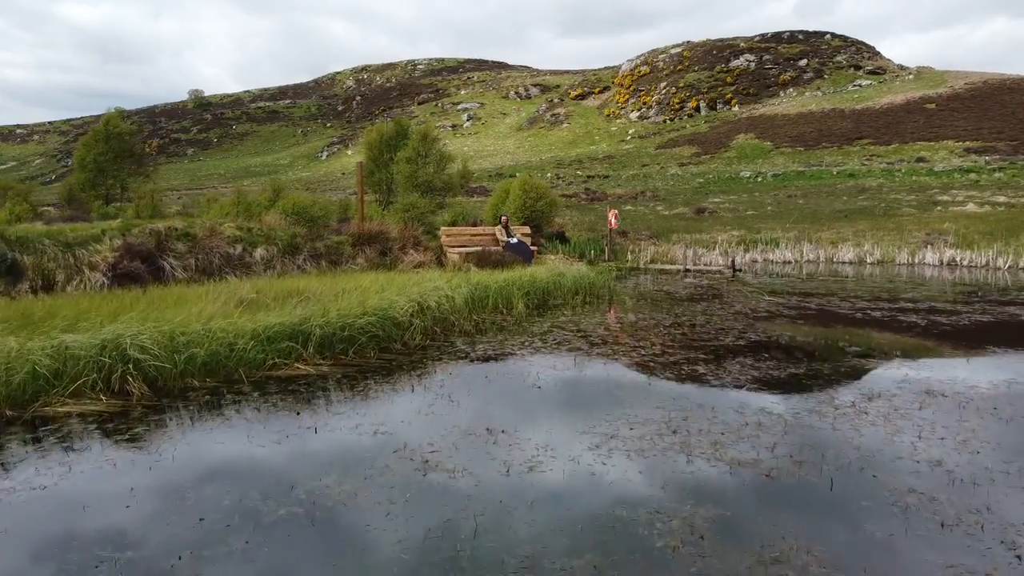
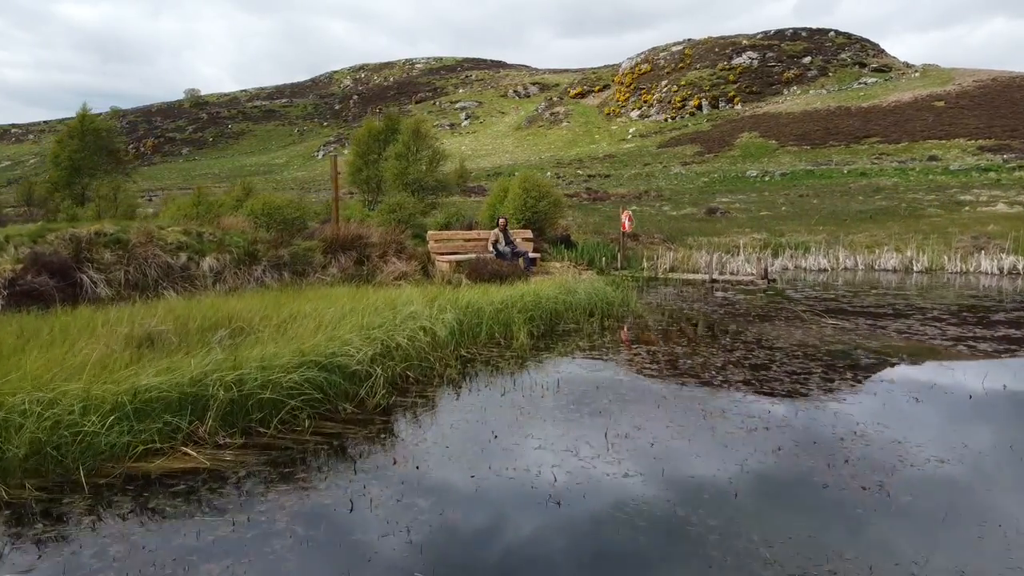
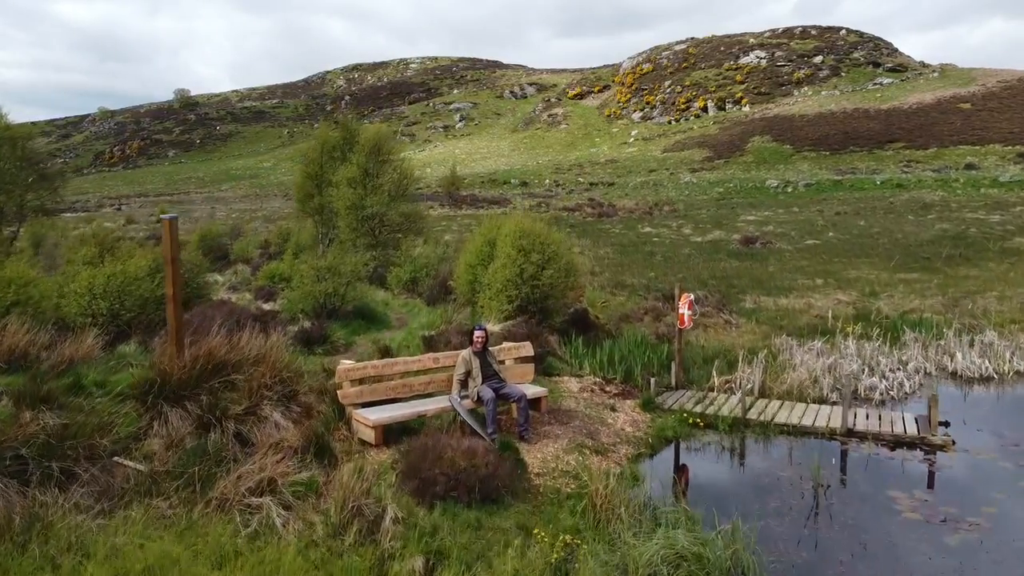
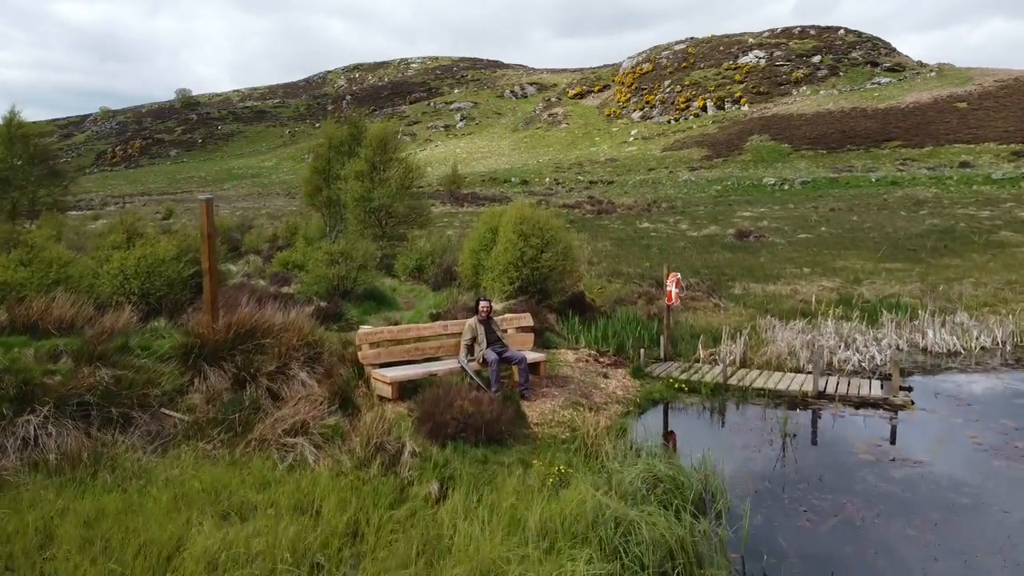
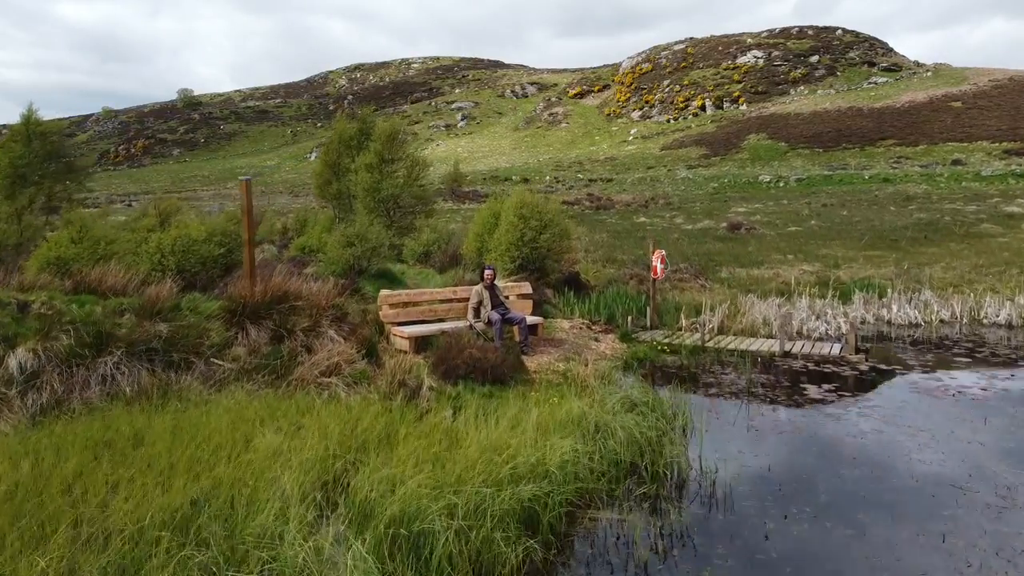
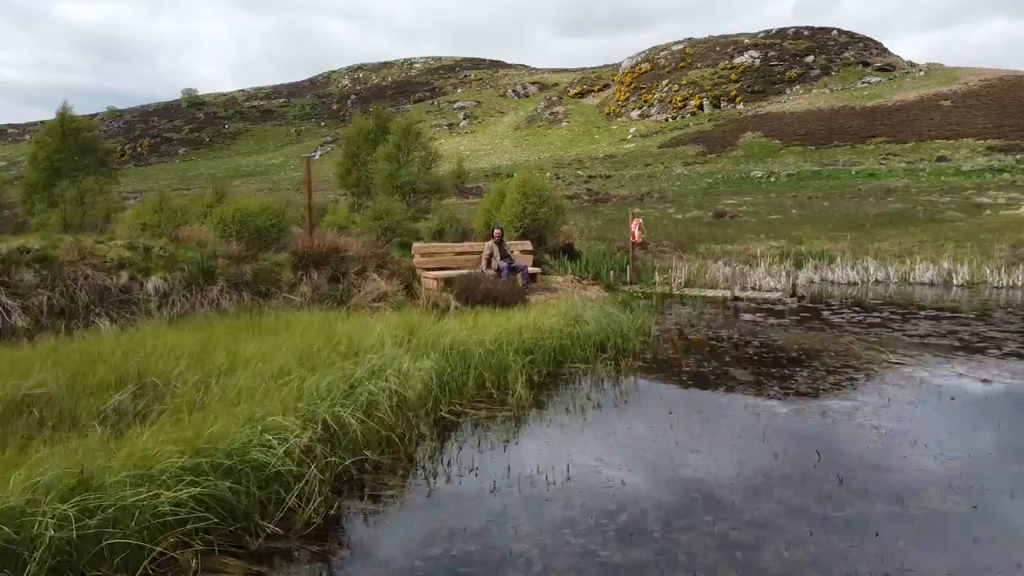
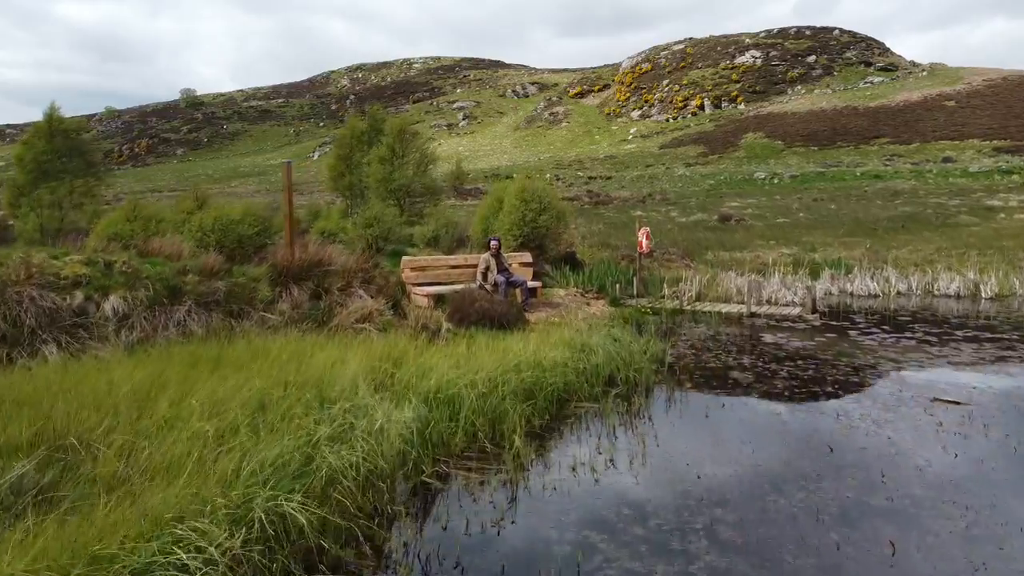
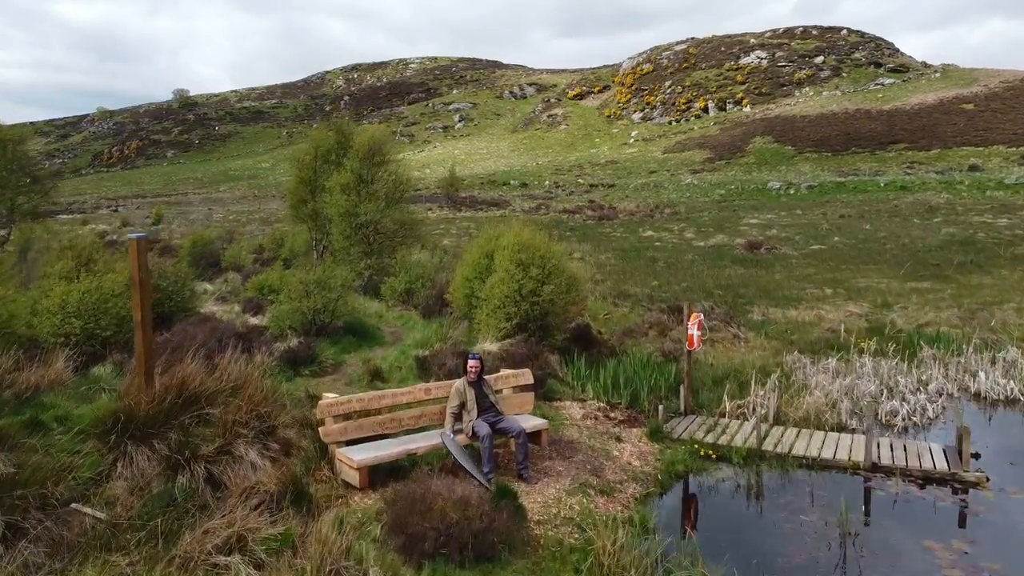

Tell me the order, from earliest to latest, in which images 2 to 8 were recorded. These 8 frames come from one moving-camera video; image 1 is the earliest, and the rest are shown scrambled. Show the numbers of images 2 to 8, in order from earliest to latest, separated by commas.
2, 6, 7, 5, 4, 3, 8
